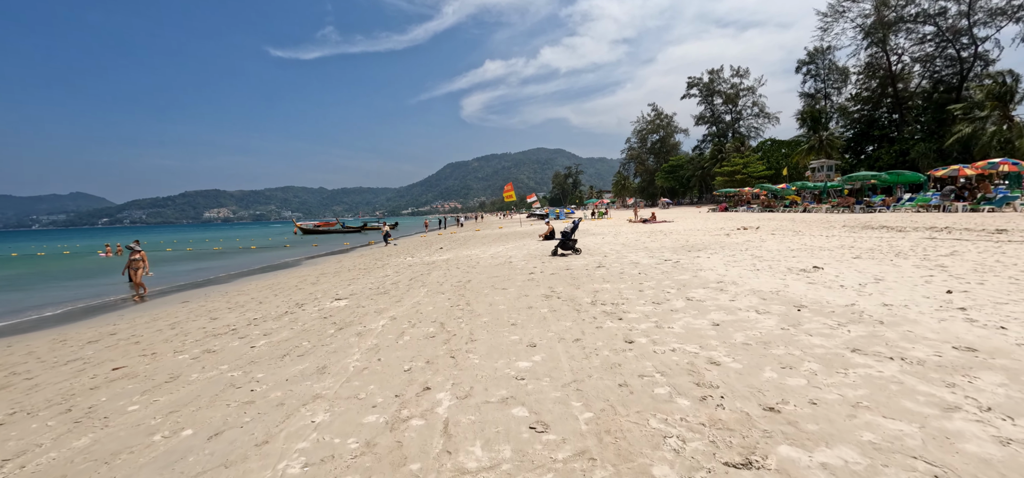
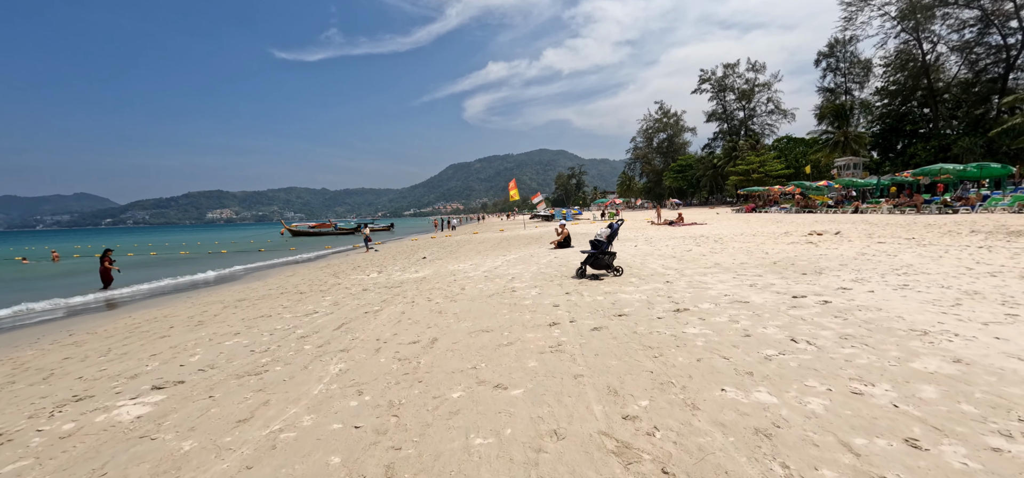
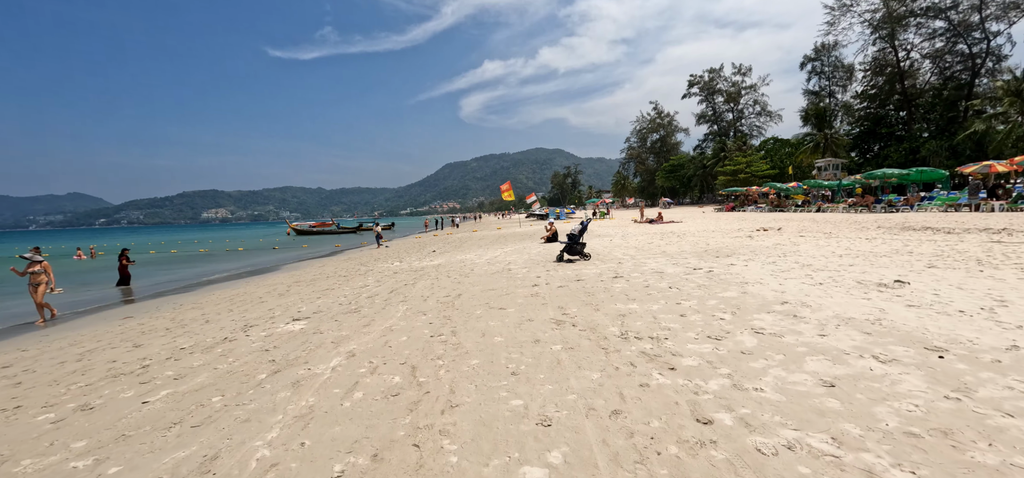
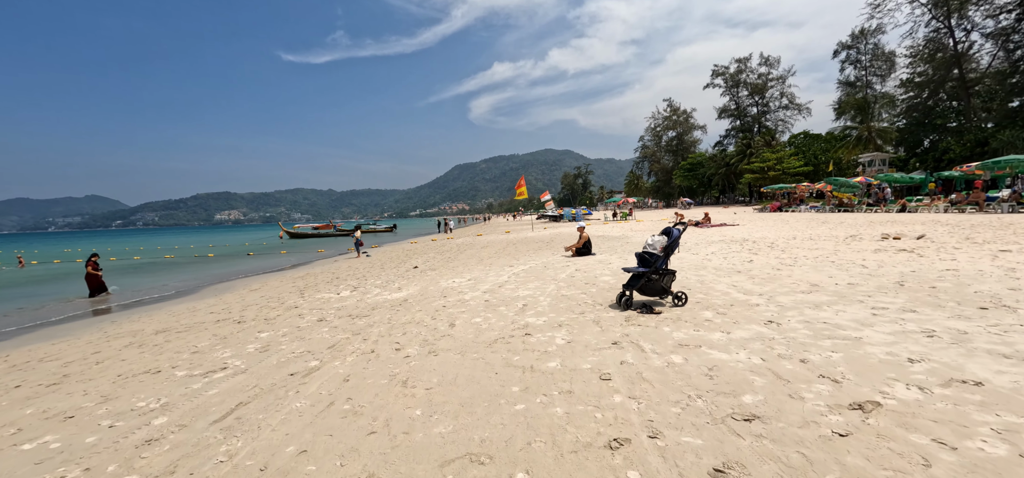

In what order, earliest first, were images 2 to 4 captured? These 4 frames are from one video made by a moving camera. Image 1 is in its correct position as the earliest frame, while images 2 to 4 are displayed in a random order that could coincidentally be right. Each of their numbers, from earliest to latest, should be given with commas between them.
3, 2, 4
